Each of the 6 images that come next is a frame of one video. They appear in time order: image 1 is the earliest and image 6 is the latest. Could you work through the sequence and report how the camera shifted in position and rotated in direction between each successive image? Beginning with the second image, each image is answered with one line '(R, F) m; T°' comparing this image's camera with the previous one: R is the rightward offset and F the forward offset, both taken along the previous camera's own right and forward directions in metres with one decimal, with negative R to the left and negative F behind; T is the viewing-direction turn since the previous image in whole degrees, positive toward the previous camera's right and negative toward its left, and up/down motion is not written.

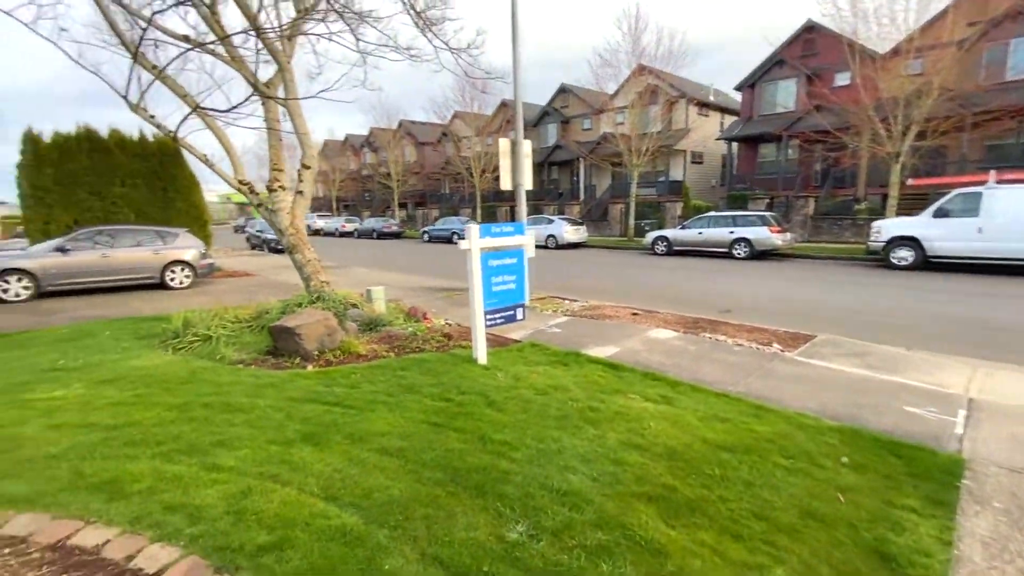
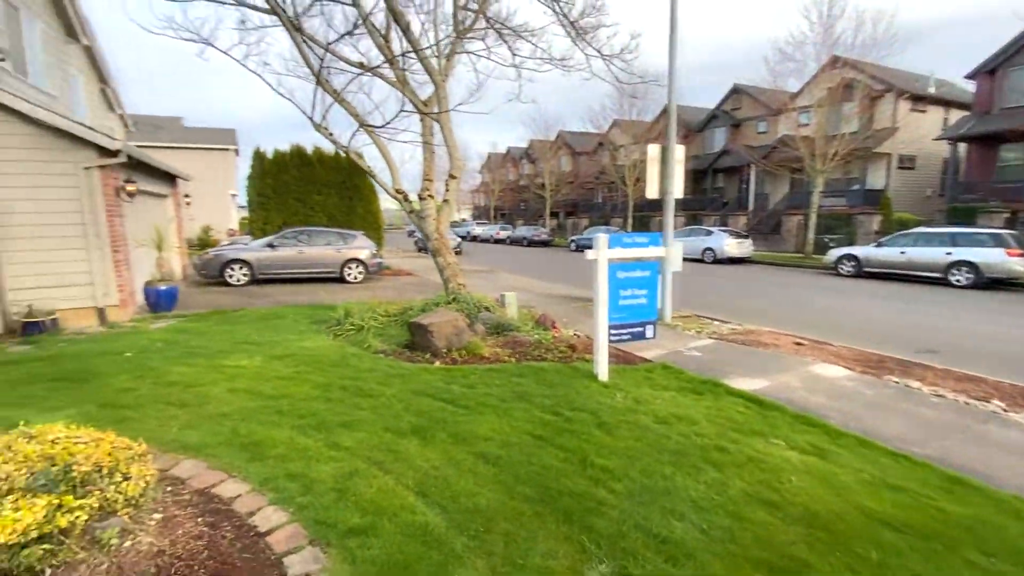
(+0.3, +0.2) m; -18°
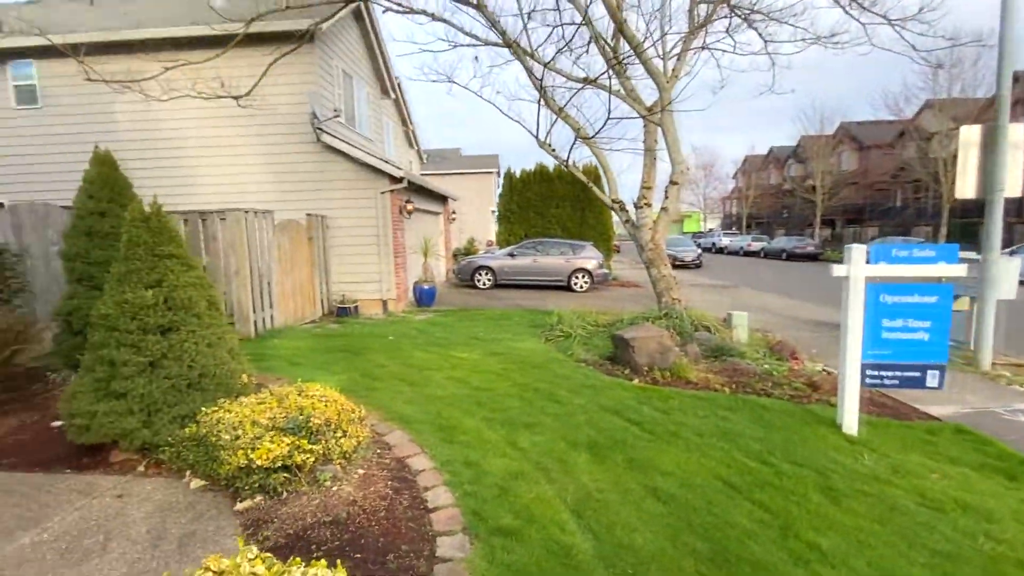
(+0.4, +0.2) m; -29°
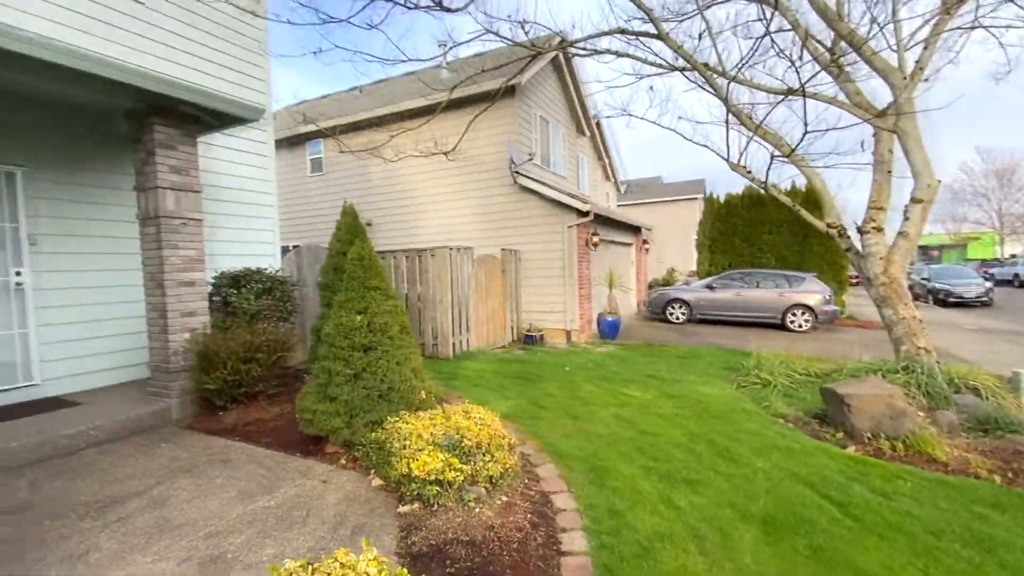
(+0.4, +0.1) m; -24°
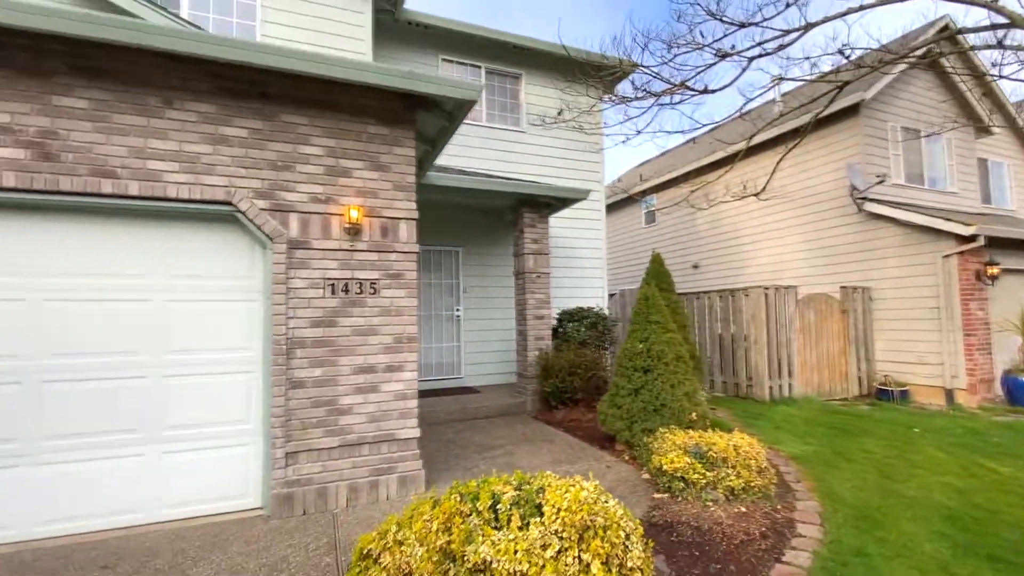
(+1.0, -0.8) m; -41°
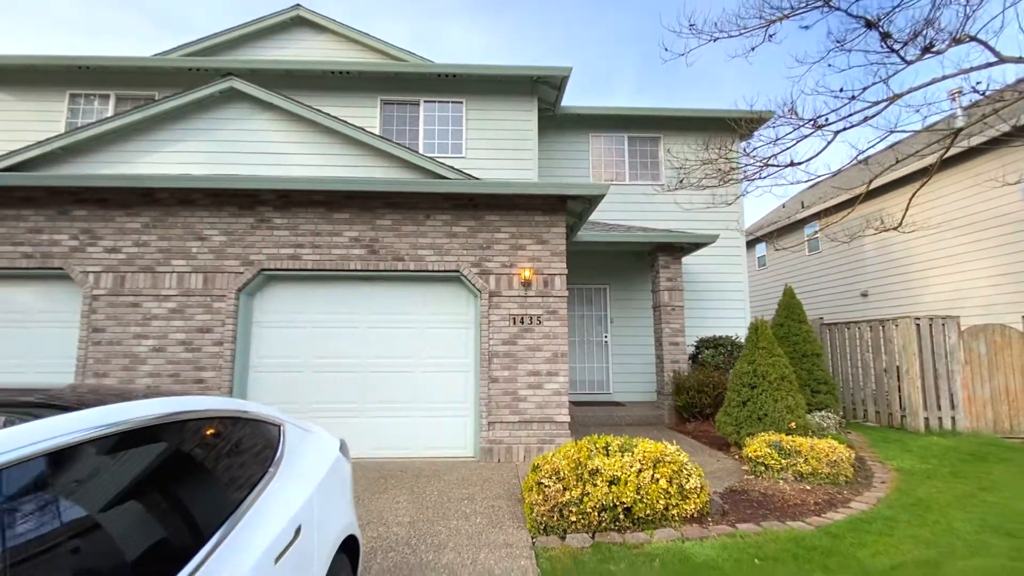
(+0.6, -2.0) m; -19°
